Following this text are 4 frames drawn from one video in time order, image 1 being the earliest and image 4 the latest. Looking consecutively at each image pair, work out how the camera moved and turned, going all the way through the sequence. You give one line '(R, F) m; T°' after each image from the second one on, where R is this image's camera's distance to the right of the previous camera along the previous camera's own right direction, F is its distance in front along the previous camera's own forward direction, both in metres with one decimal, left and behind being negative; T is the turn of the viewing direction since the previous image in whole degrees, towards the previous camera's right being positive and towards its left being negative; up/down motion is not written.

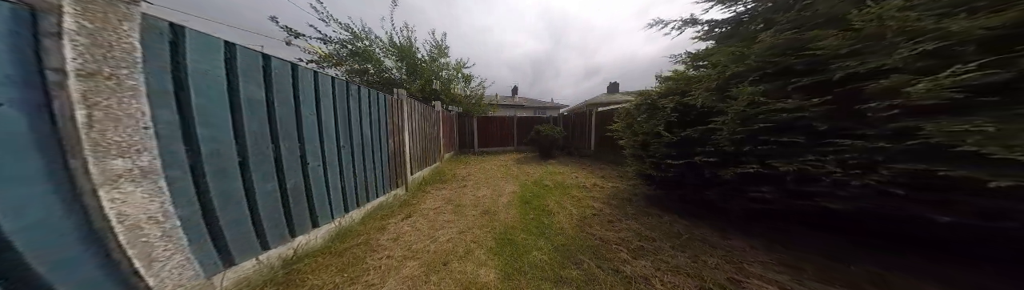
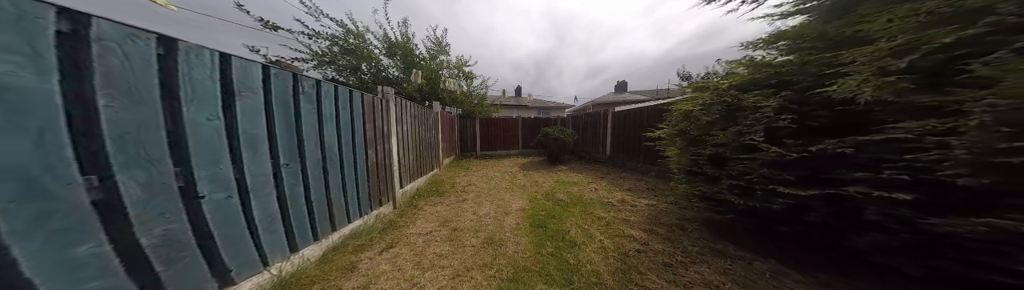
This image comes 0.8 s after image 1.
(-0.1, +0.7) m; -1°
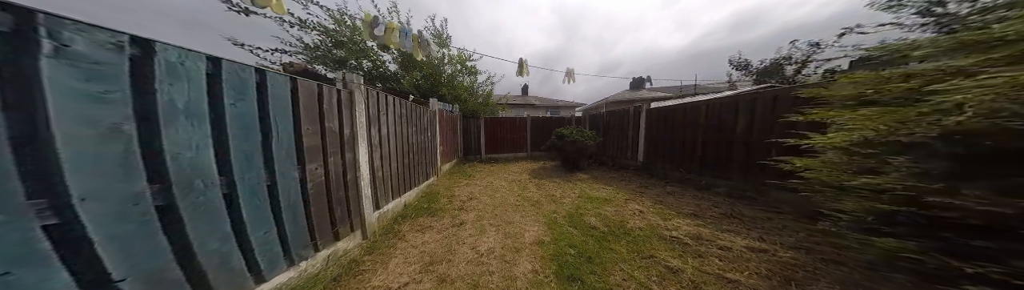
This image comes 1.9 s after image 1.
(-0.1, +1.0) m; -2°
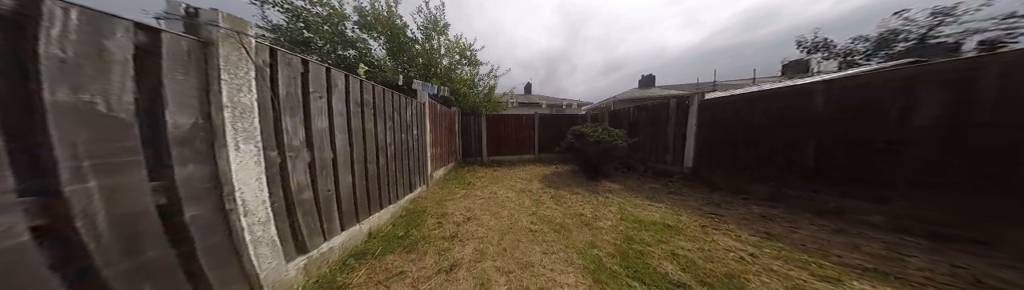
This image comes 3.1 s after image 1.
(-0.2, +1.2) m; 0°
